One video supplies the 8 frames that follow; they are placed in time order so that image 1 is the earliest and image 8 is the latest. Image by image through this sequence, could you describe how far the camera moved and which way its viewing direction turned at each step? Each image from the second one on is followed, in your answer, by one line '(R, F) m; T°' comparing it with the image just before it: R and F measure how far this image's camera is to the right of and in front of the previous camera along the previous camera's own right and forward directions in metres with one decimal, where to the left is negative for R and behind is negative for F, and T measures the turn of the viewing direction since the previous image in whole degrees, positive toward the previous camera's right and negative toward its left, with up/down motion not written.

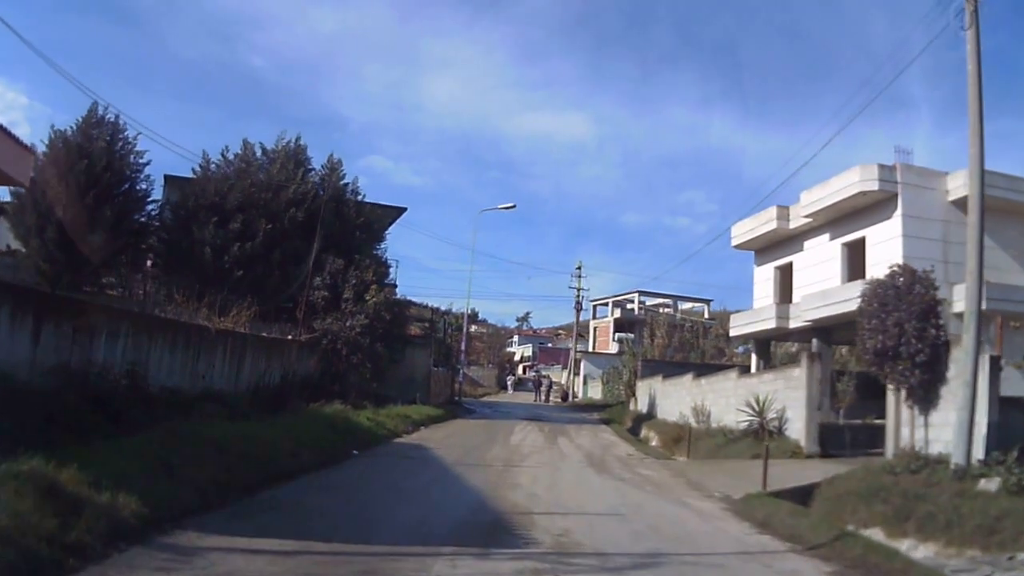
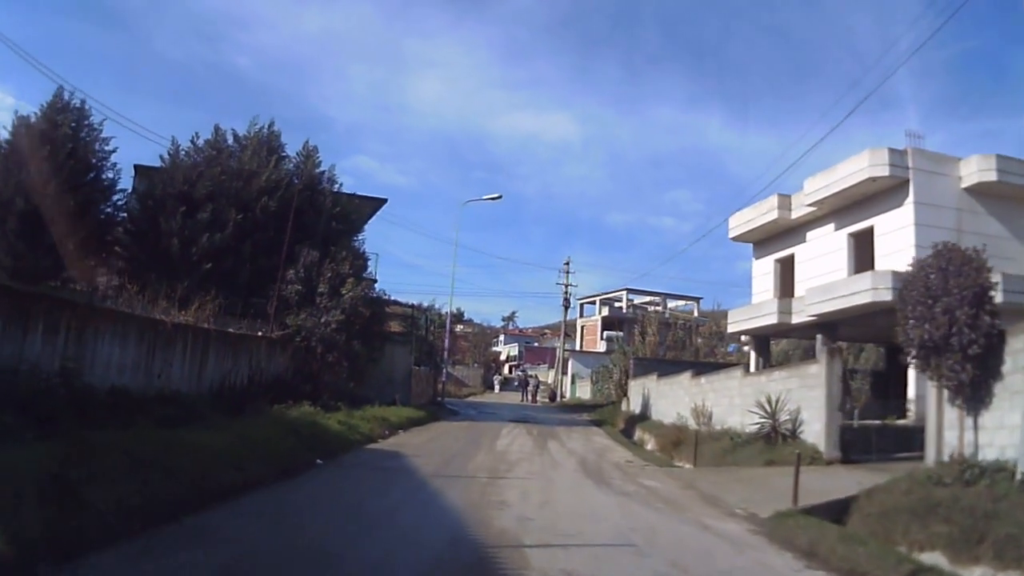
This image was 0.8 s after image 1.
(0.0, +2.1) m; +1°
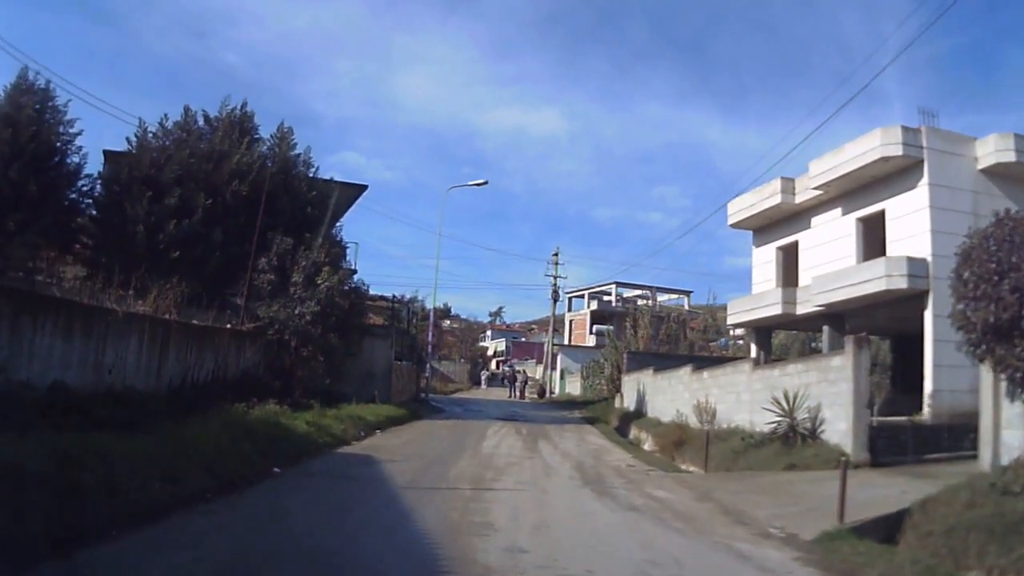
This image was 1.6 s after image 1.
(0.0, +2.0) m; +1°
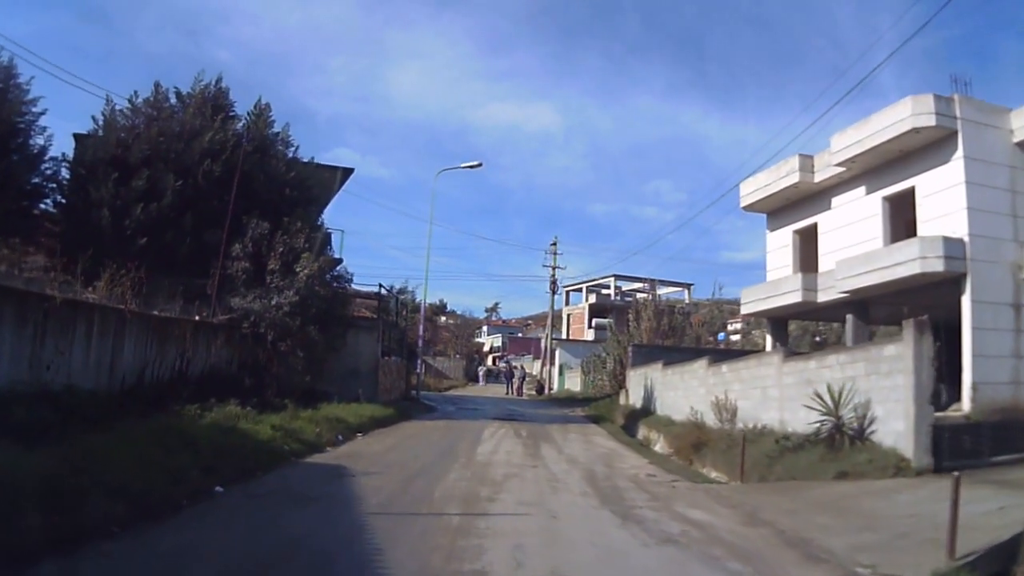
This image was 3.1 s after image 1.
(0.0, +2.5) m; 0°
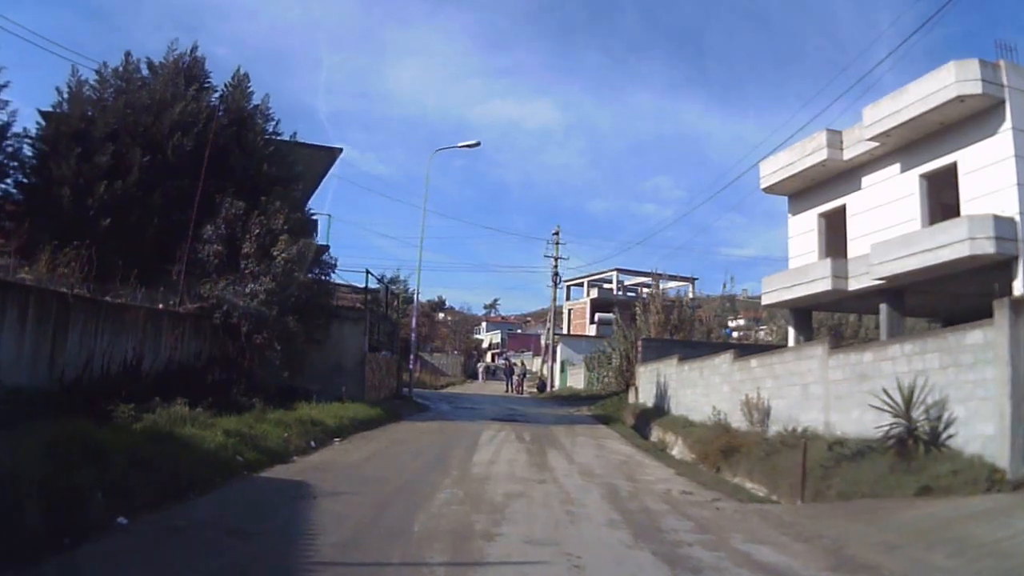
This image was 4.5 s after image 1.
(0.0, +2.6) m; 0°
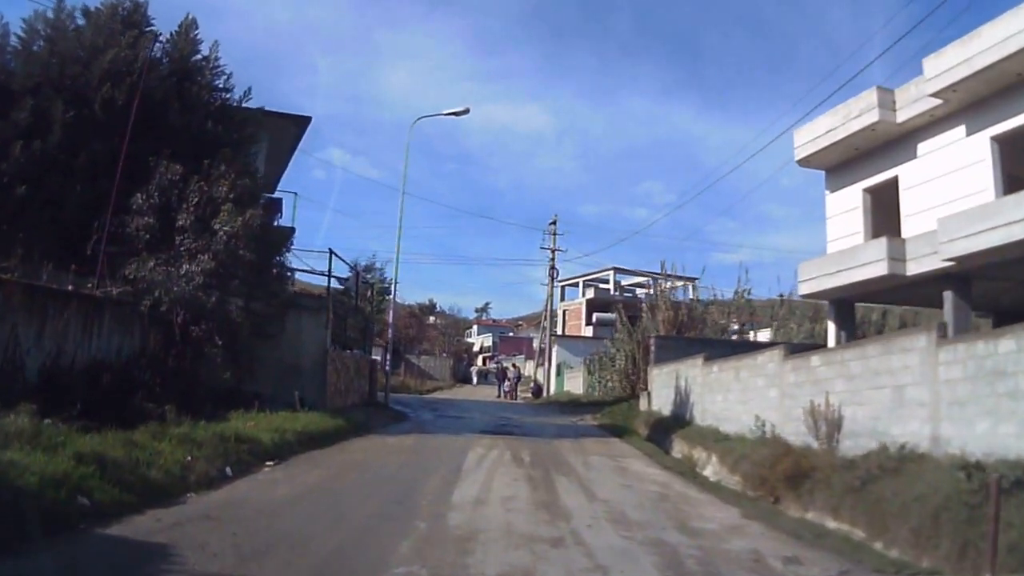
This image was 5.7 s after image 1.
(-0.1, +4.3) m; +1°
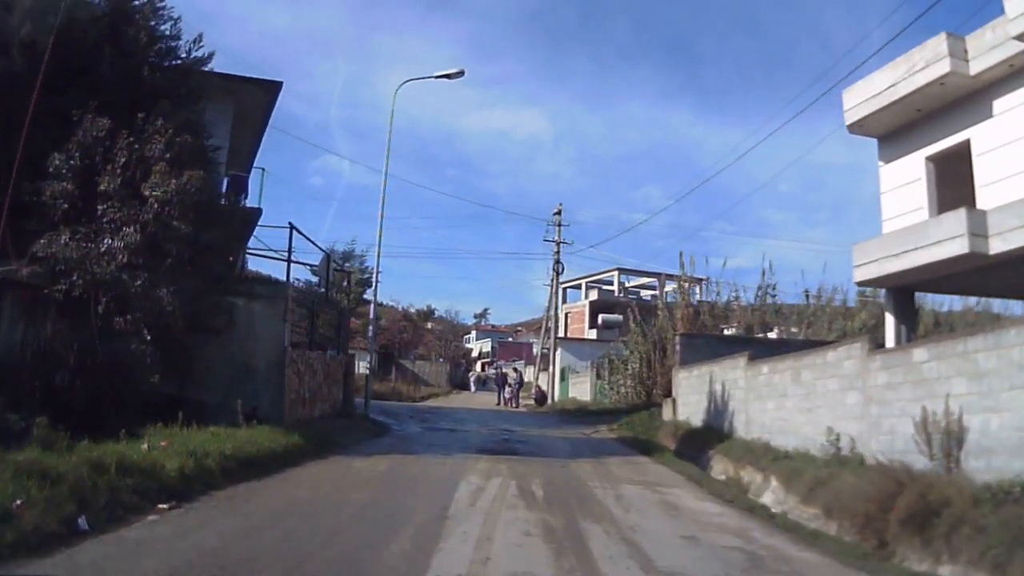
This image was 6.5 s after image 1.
(-0.1, +3.8) m; 0°
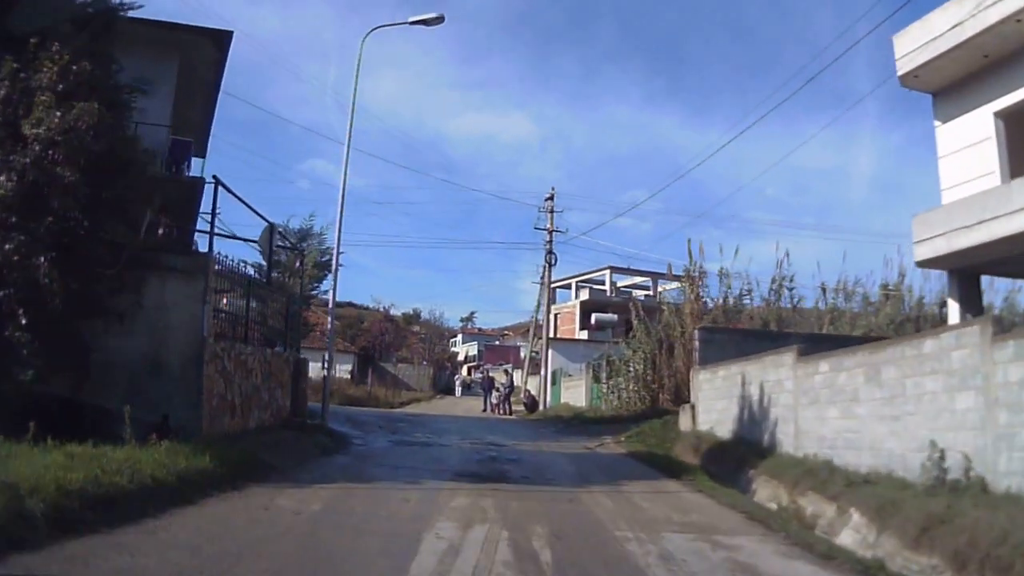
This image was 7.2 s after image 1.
(0.0, +3.7) m; +1°
